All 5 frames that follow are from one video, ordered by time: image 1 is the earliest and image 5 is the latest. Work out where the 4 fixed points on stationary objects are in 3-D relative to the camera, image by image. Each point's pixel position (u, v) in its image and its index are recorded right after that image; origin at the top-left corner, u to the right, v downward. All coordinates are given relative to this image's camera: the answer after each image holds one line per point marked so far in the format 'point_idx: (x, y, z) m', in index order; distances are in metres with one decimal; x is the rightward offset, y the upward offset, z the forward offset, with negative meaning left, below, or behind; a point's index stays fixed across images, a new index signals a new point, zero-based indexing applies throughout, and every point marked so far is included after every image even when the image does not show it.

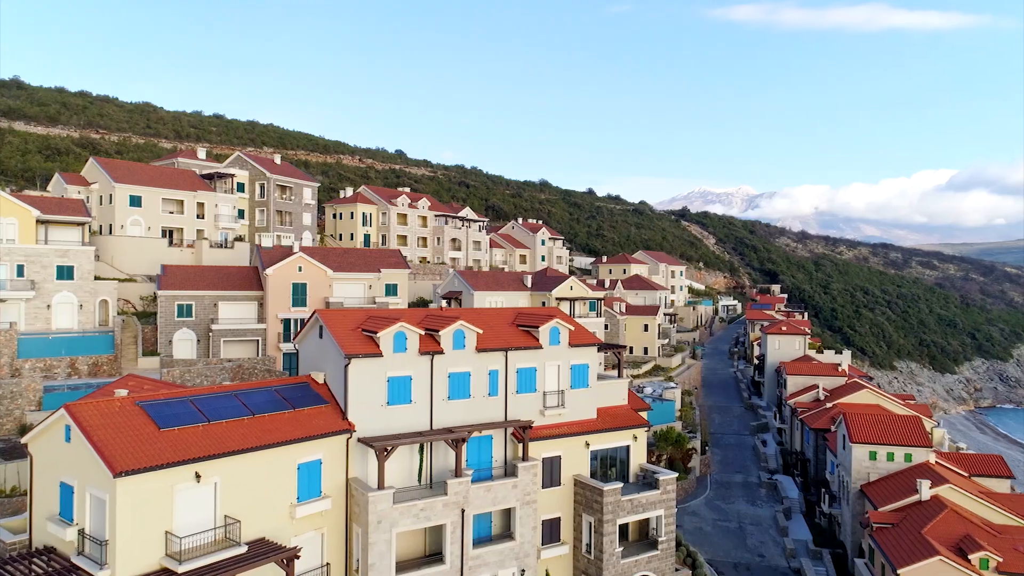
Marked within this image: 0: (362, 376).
0: (-4.2, -2.4, +19.7) m
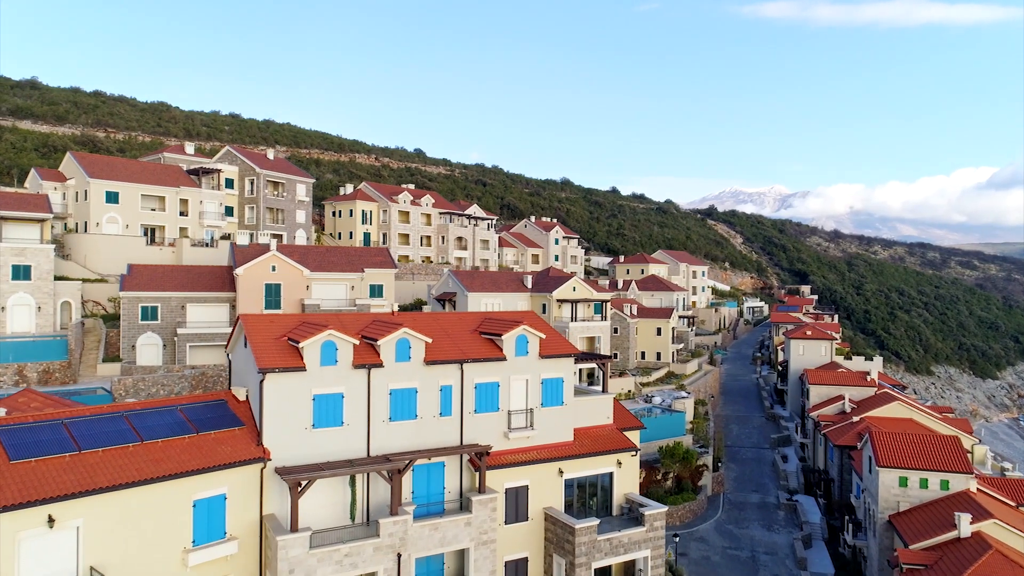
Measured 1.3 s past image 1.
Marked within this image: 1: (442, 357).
0: (-5.4, -2.5, +16.6) m
1: (-1.9, -1.8, +18.8) m
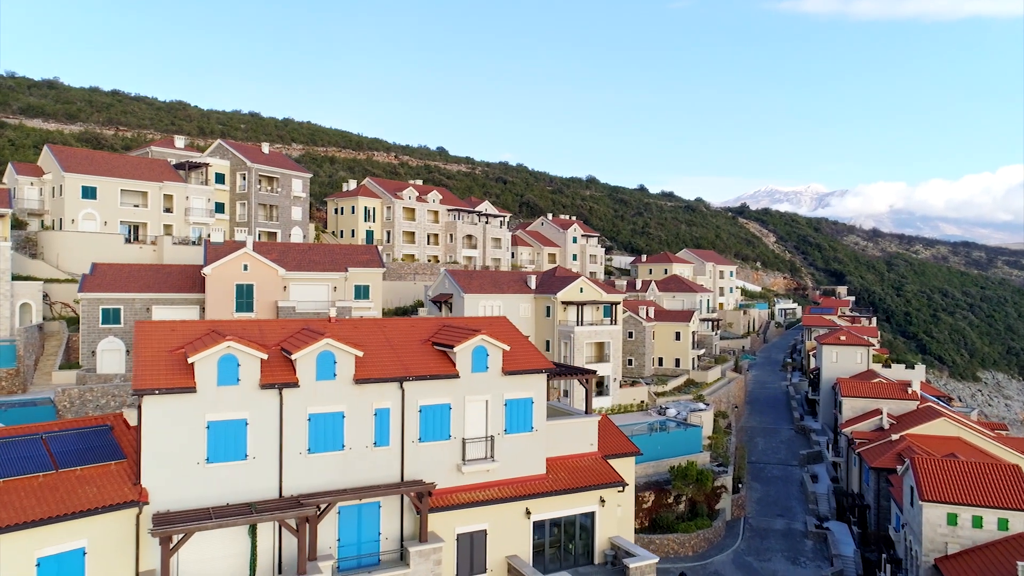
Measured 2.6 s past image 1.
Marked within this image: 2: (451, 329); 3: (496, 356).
0: (-6.6, -2.5, +13.4) m
1: (-2.9, -1.8, +15.4) m
2: (-1.5, -1.0, +17.4) m
3: (-0.4, -1.6, +16.6) m
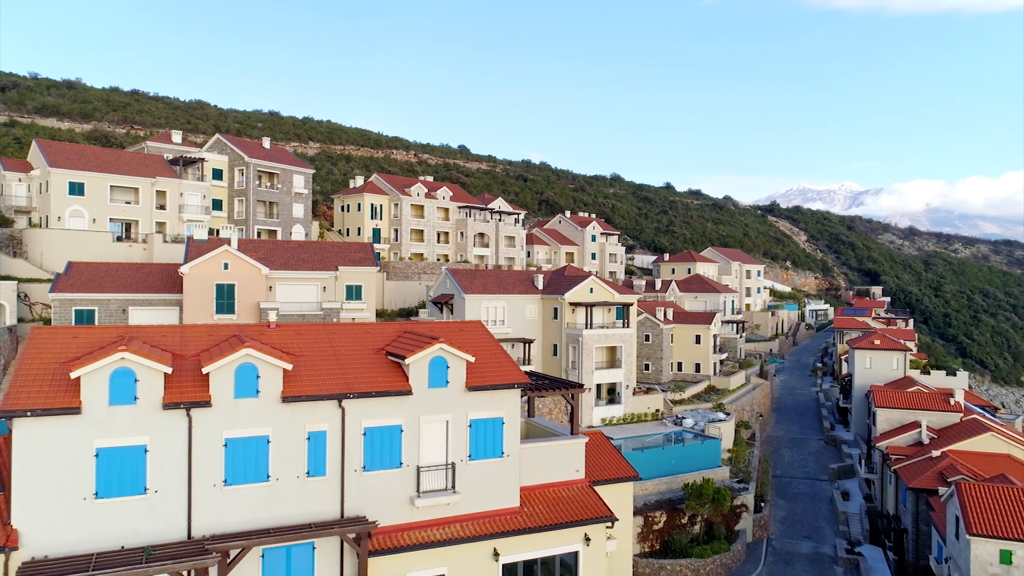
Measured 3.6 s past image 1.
0: (-7.4, -2.5, +11.1) m
1: (-3.6, -1.8, +13.0) m
2: (-2.1, -1.0, +14.9) m
3: (-1.1, -1.6, +14.1) m
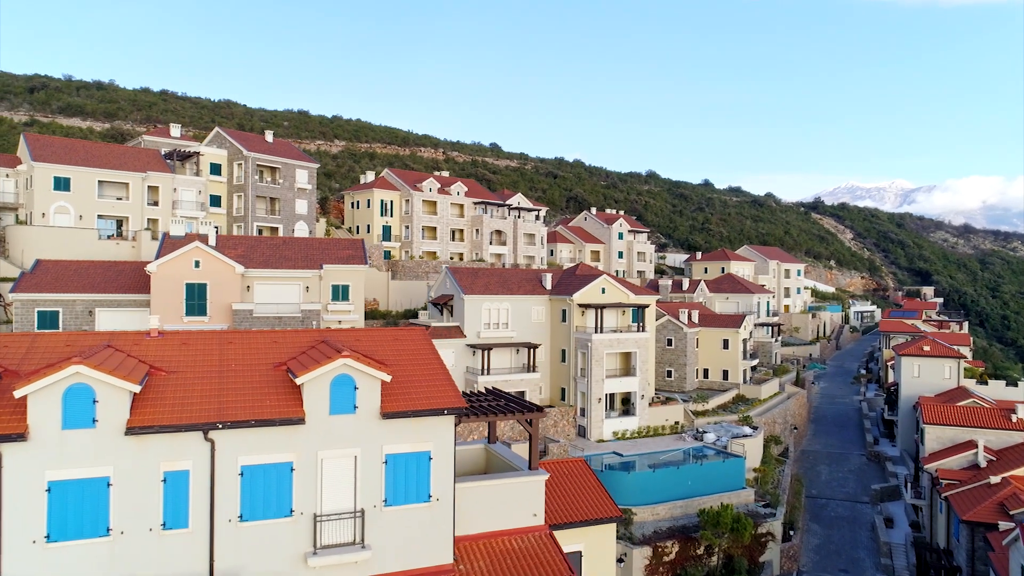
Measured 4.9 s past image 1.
0: (-8.7, -2.5, +8.5) m
1: (-4.8, -1.8, +10.1) m
2: (-3.2, -1.0, +12.0) m
3: (-2.2, -1.6, +11.1) m
